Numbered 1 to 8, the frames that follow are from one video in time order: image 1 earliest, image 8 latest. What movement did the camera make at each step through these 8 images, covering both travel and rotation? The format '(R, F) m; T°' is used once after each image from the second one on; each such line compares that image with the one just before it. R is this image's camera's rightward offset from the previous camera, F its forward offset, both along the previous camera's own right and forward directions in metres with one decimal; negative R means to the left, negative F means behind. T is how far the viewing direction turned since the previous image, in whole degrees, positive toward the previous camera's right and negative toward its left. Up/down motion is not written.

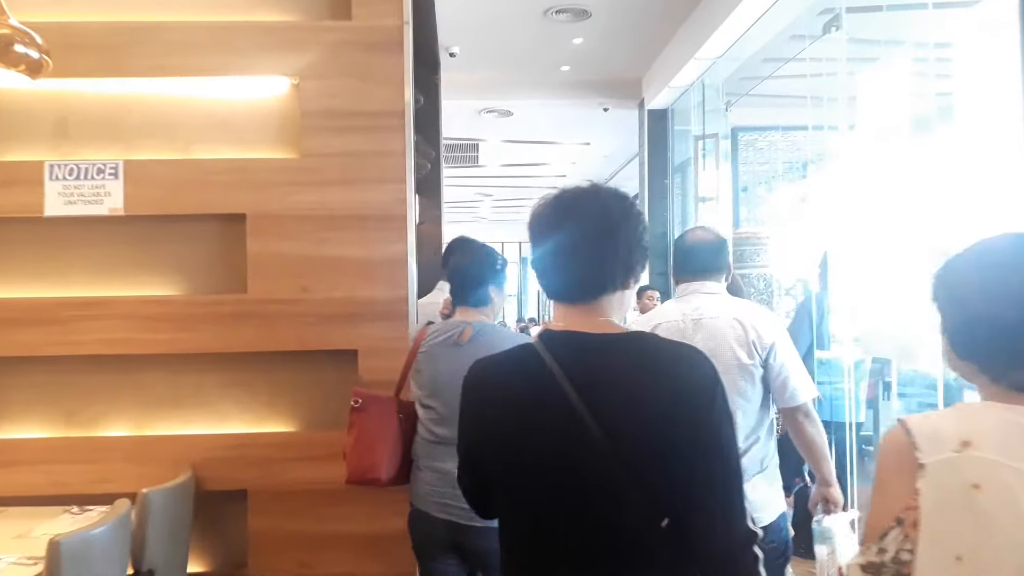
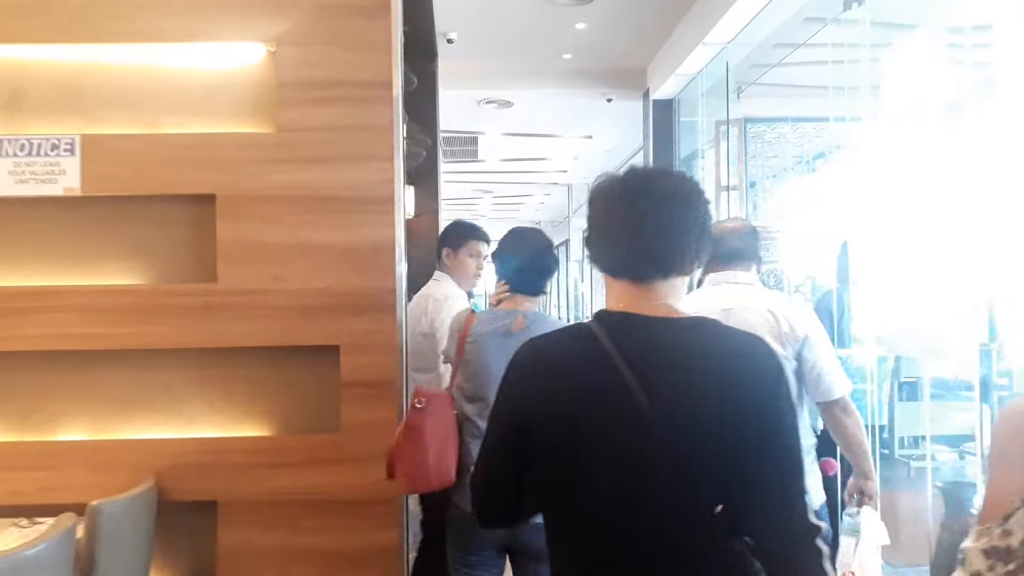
(0.0, +0.2) m; 0°
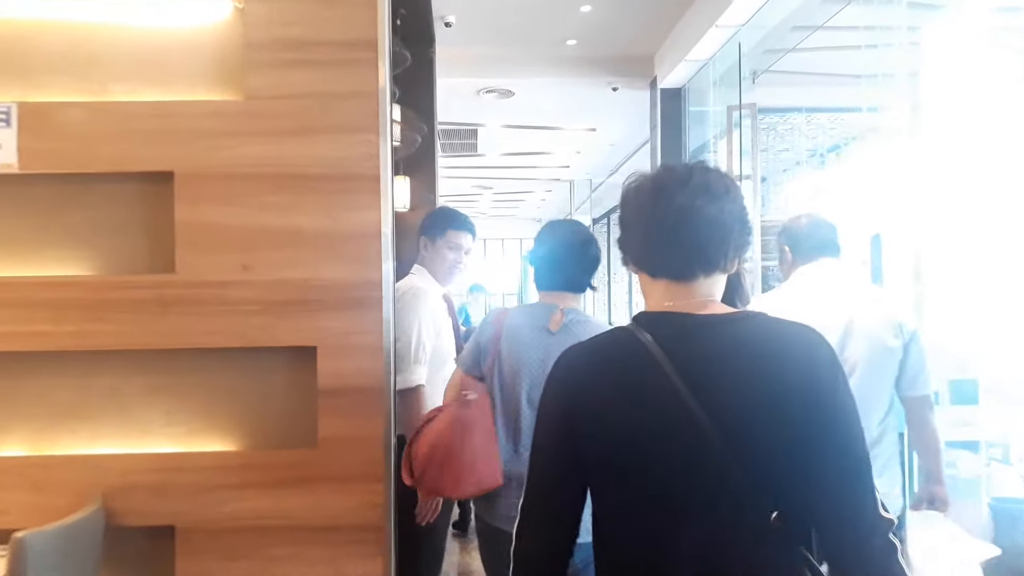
(0.0, +0.3) m; 0°
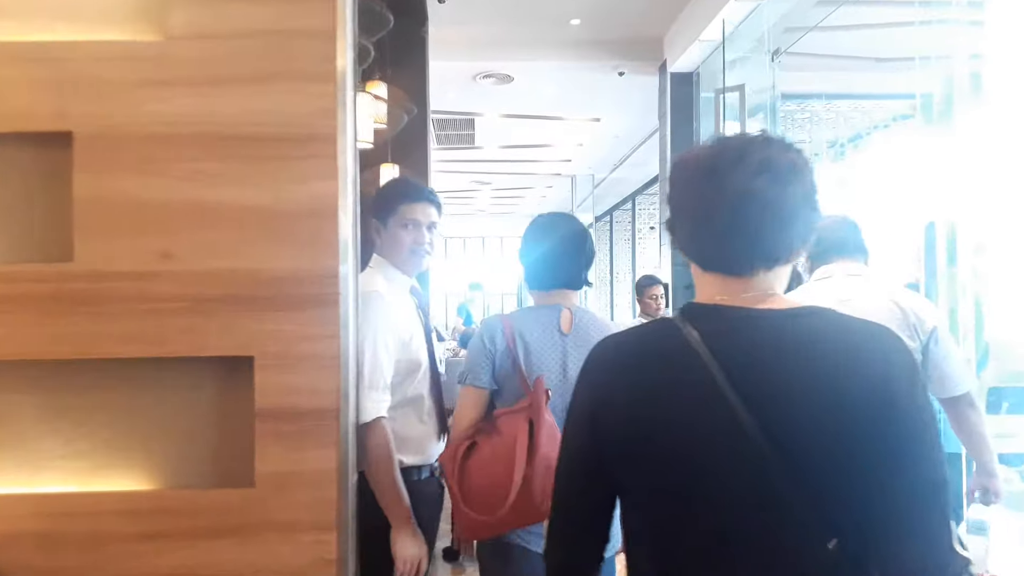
(0.0, +0.4) m; 0°
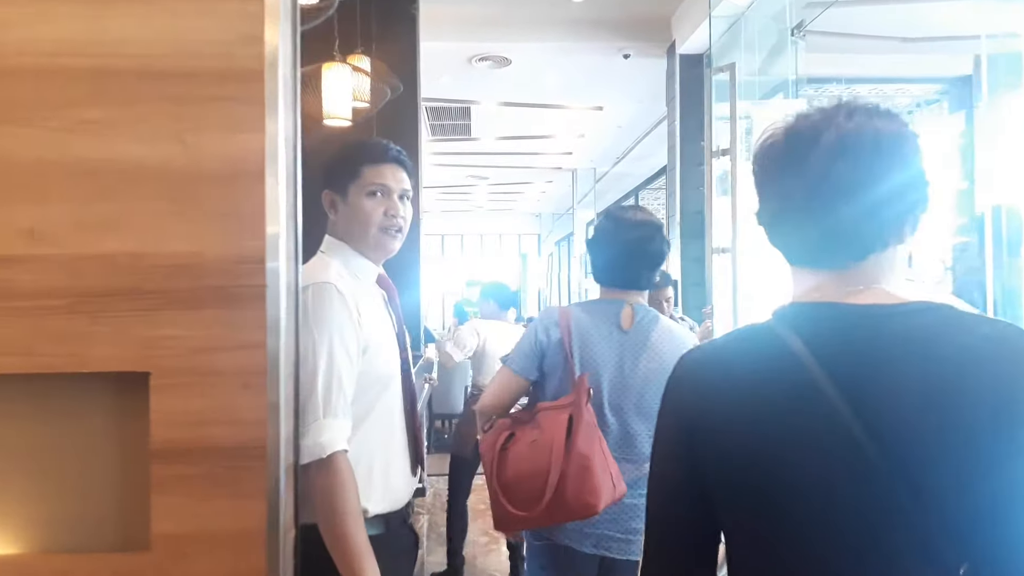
(0.0, +0.4) m; 0°
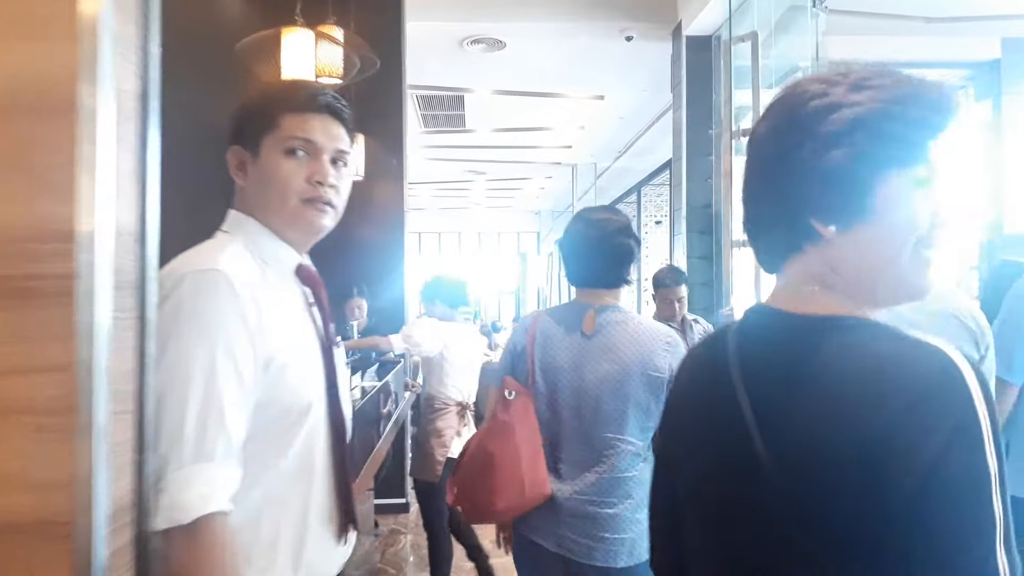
(0.0, +0.3) m; 0°
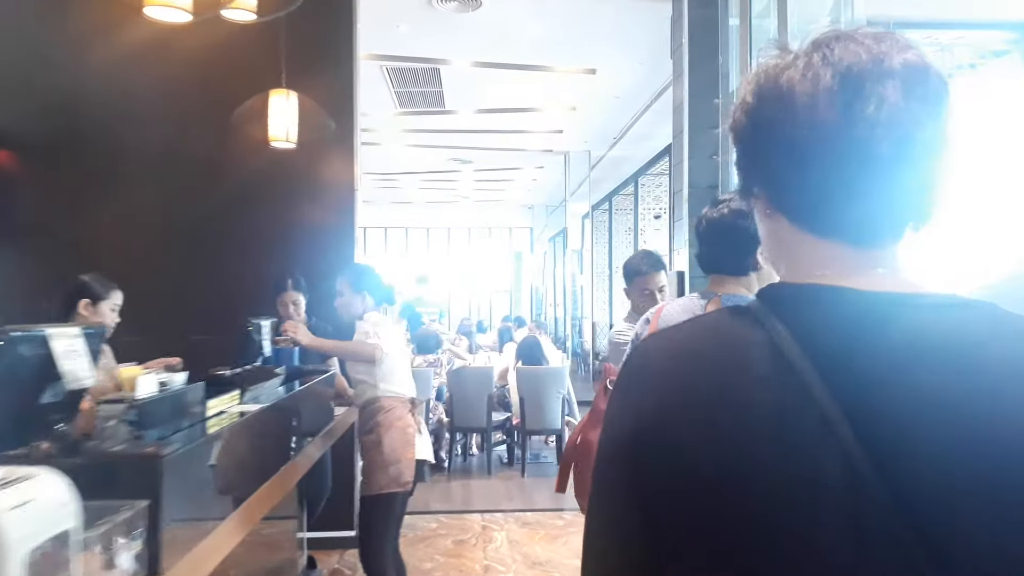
(+0.1, +0.6) m; 0°
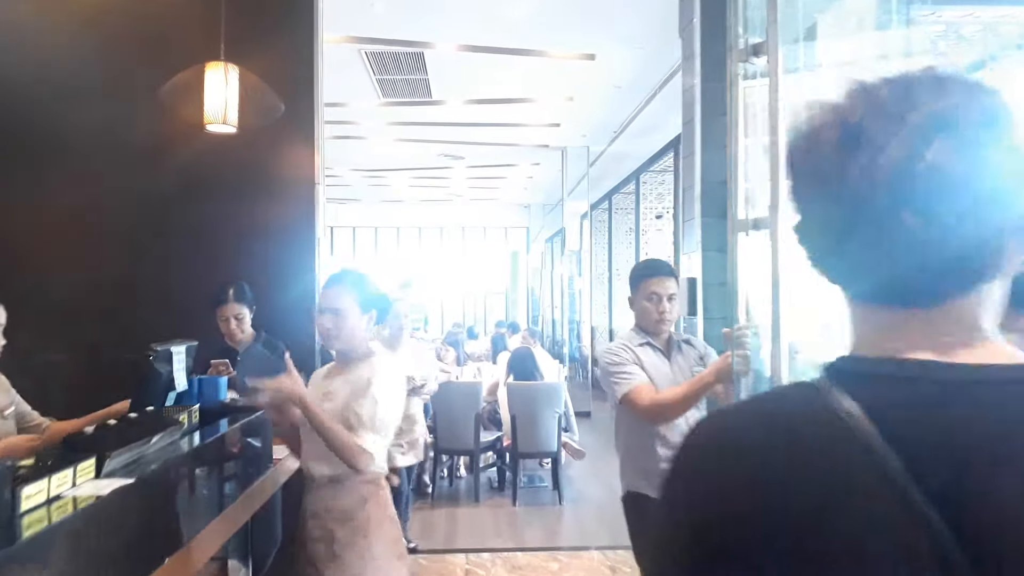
(0.0, +0.5) m; 0°
